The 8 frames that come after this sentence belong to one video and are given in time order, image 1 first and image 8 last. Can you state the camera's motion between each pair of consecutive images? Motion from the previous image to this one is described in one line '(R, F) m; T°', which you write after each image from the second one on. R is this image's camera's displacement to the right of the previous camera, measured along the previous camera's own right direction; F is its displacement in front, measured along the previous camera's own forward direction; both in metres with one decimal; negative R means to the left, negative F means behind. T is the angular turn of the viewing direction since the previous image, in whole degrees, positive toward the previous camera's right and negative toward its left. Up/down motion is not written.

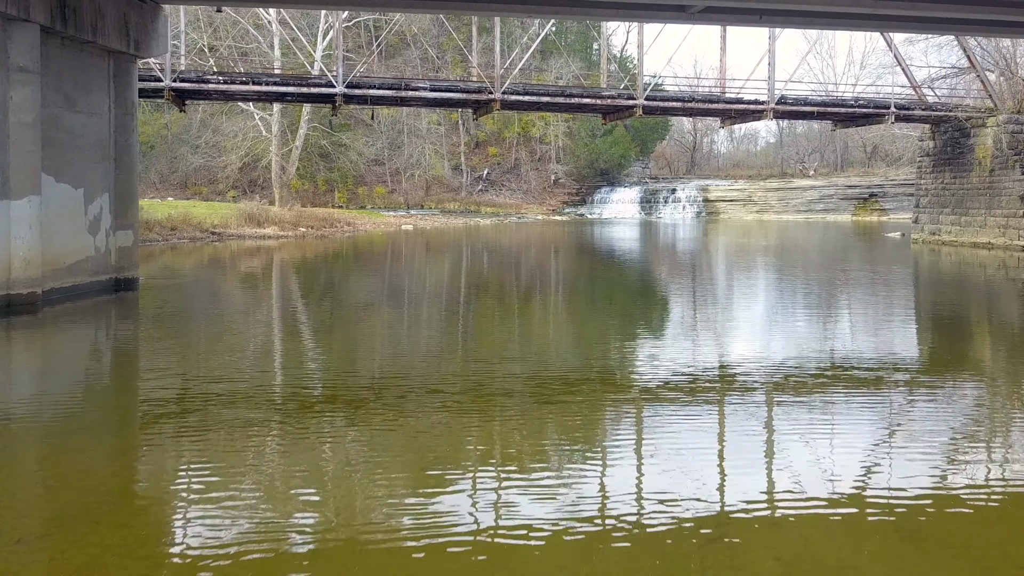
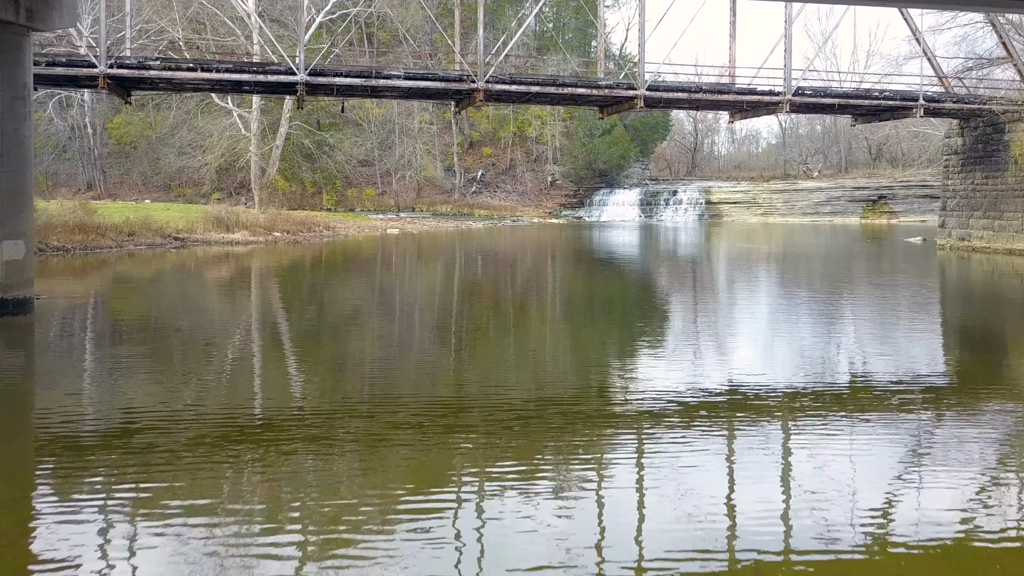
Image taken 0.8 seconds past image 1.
(+0.2, +0.9) m; 0°
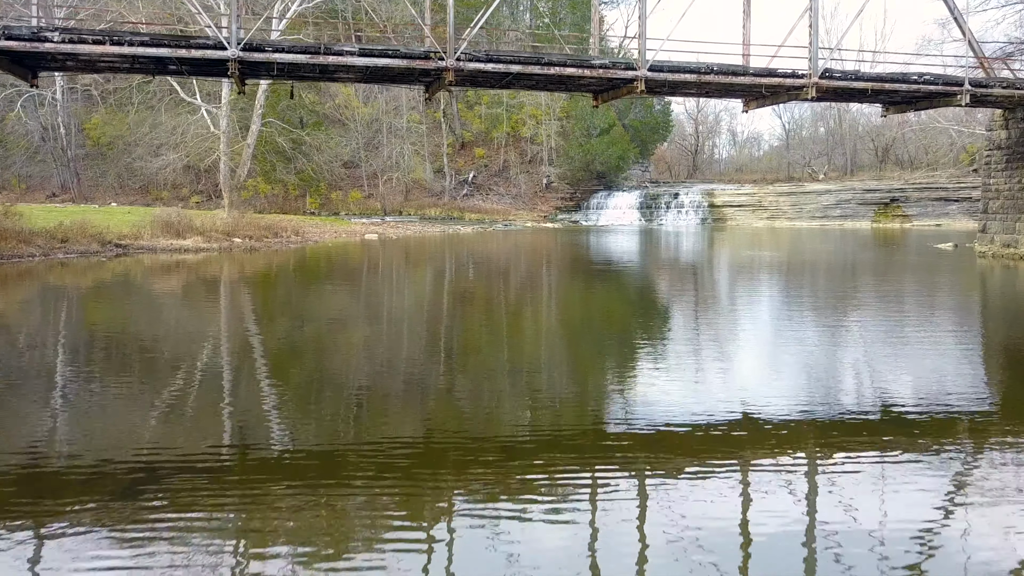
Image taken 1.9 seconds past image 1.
(+0.2, +1.2) m; 0°
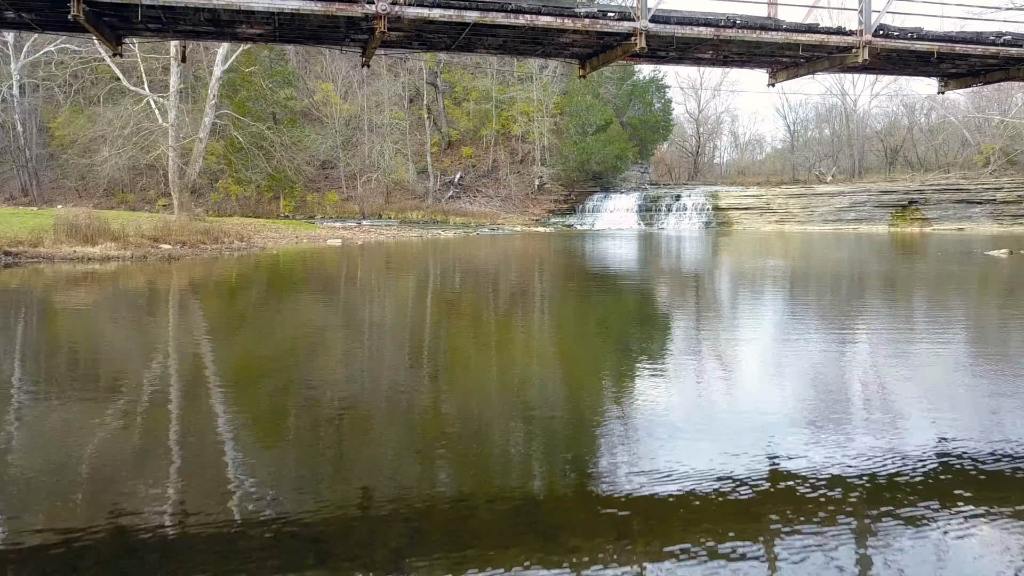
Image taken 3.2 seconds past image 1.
(+0.3, +1.6) m; 0°
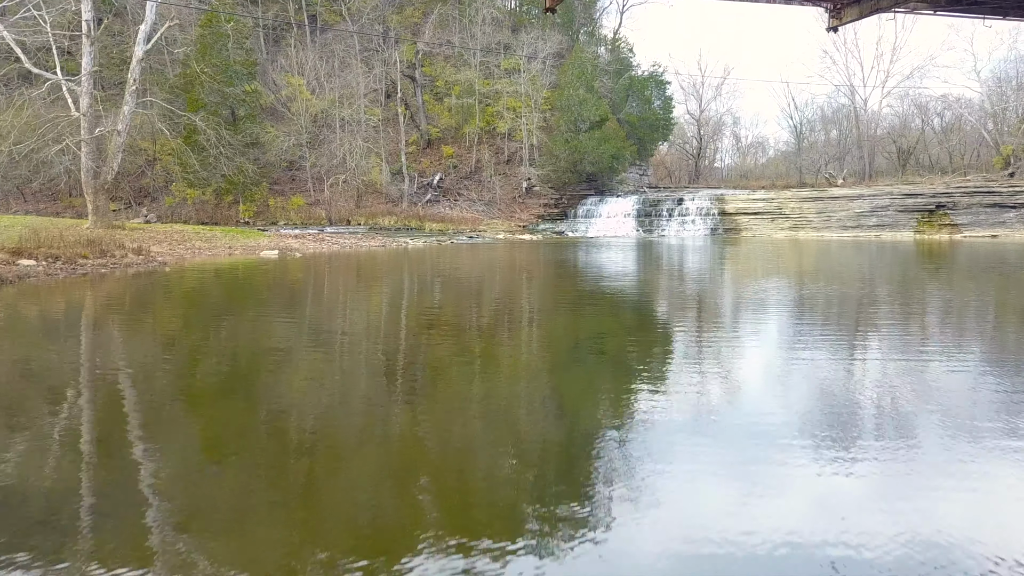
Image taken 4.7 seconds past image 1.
(+0.4, +2.1) m; 0°
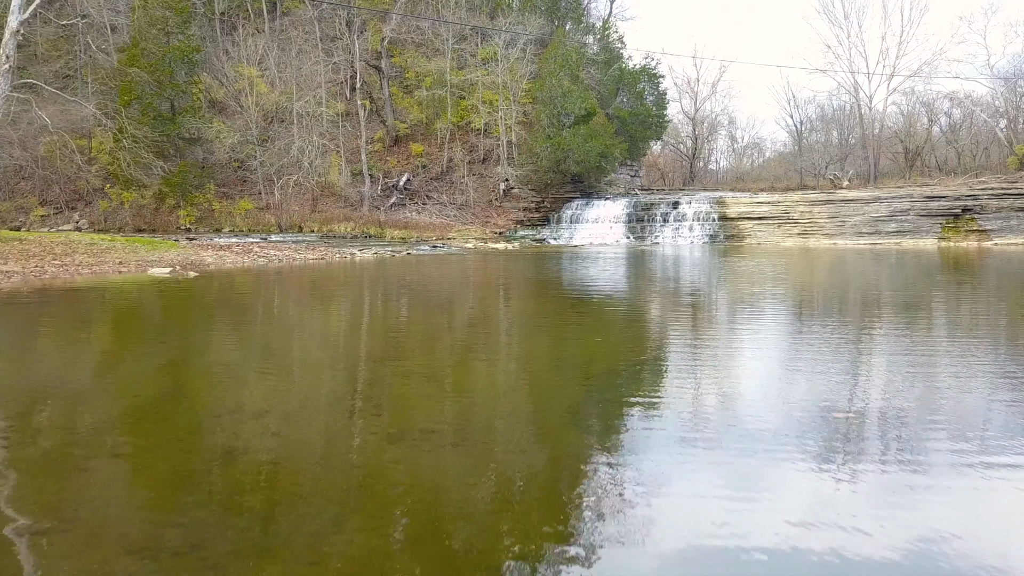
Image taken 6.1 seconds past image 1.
(+0.4, +2.1) m; +1°
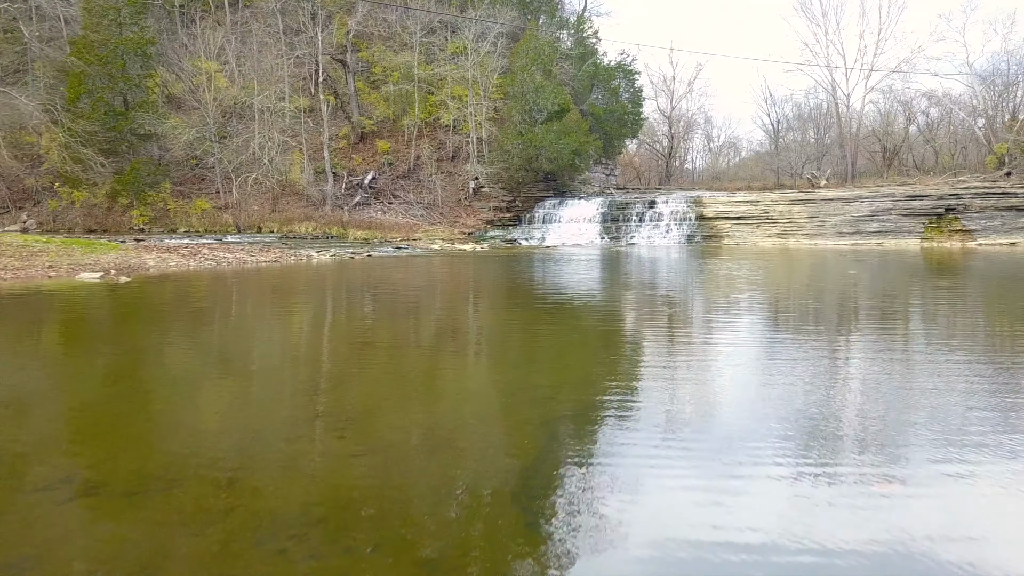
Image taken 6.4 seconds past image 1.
(+0.2, +0.6) m; +2°
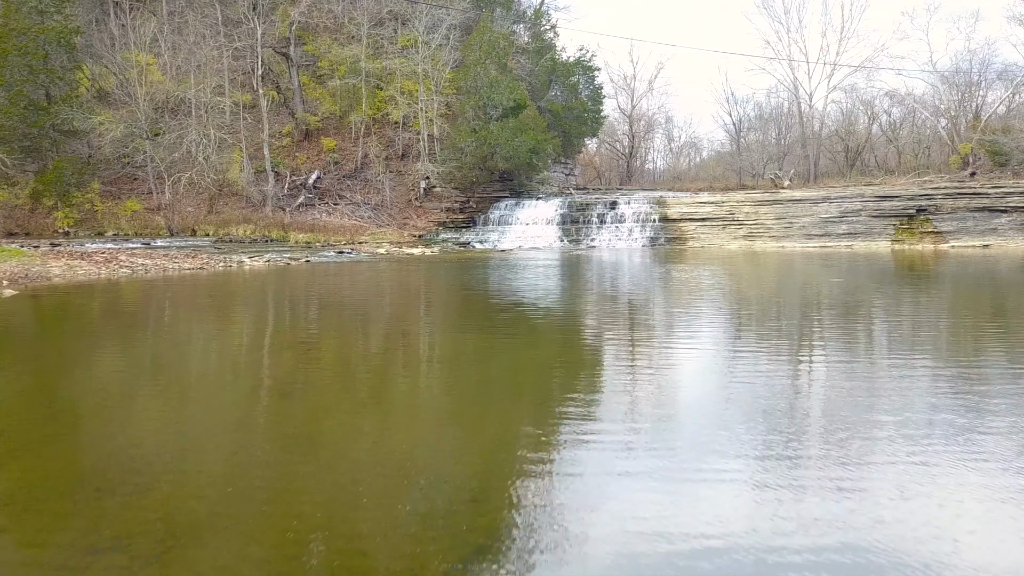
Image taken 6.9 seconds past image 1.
(+0.2, +0.8) m; +3°
